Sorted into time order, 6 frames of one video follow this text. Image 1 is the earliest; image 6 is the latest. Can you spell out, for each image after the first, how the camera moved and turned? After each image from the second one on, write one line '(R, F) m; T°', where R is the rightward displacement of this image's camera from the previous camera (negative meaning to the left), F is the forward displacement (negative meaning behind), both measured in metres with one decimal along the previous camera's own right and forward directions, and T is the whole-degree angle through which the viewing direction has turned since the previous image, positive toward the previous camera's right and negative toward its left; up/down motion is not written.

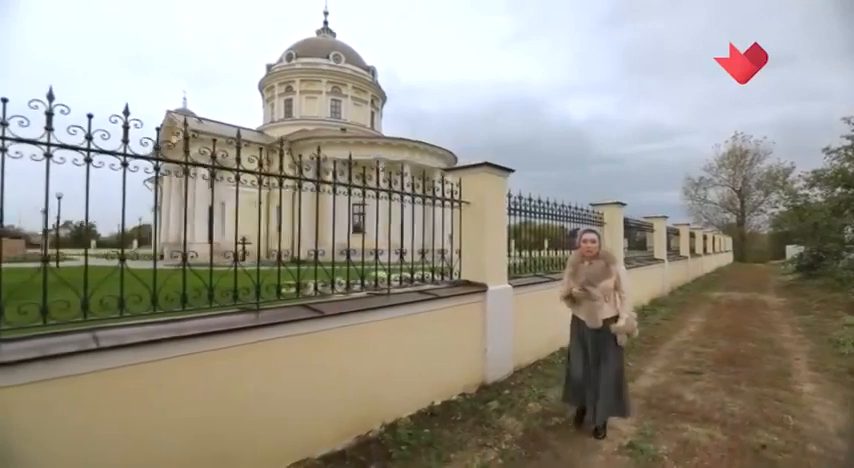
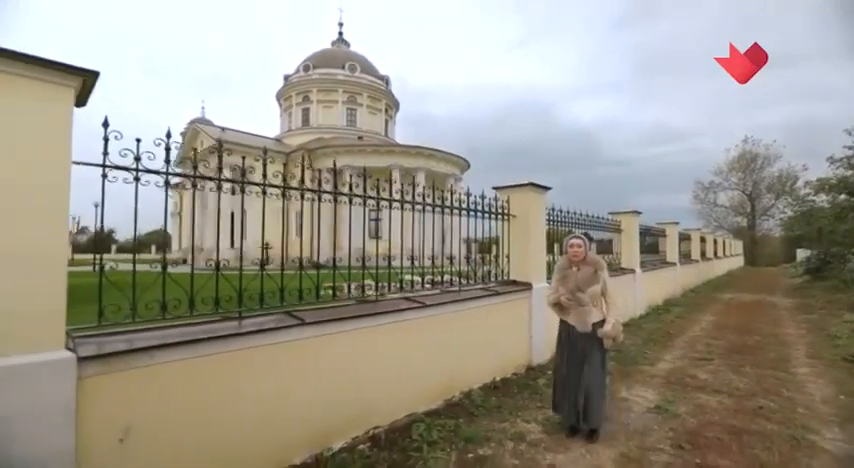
(-0.6, -1.1) m; -1°
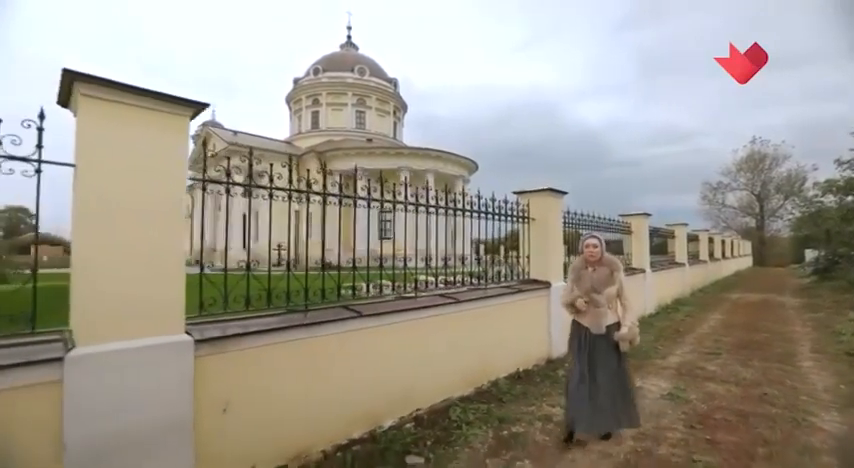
(-0.3, -0.5) m; -1°
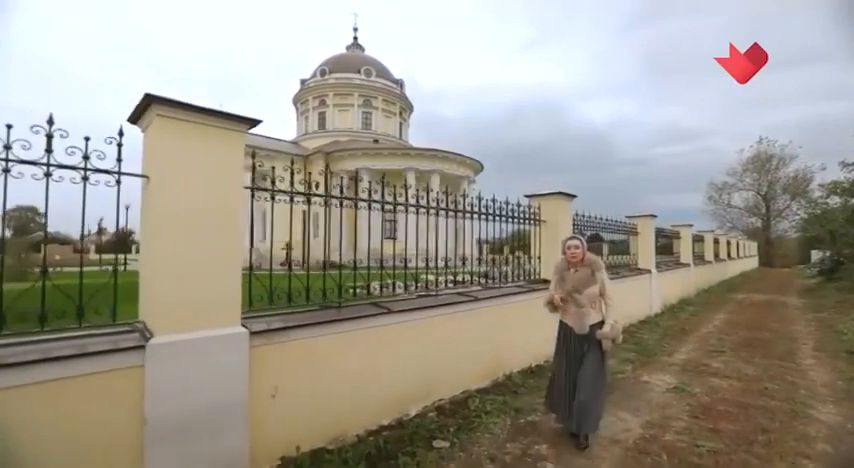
(-0.2, -0.3) m; -1°
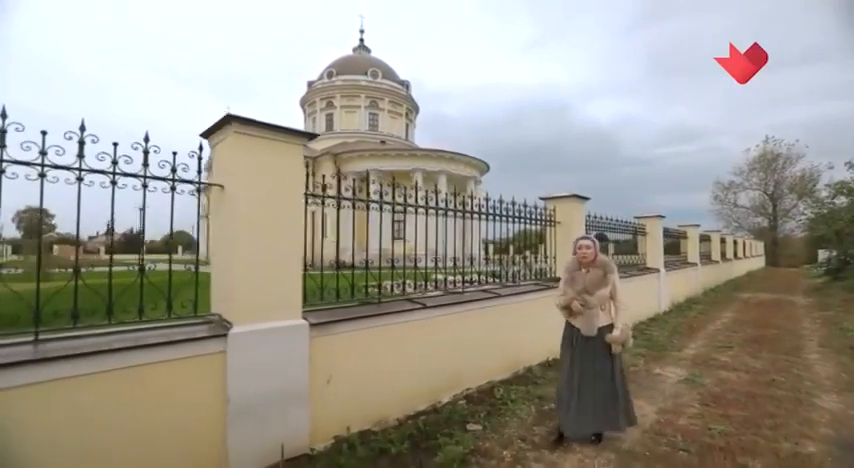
(-0.2, -0.4) m; -1°
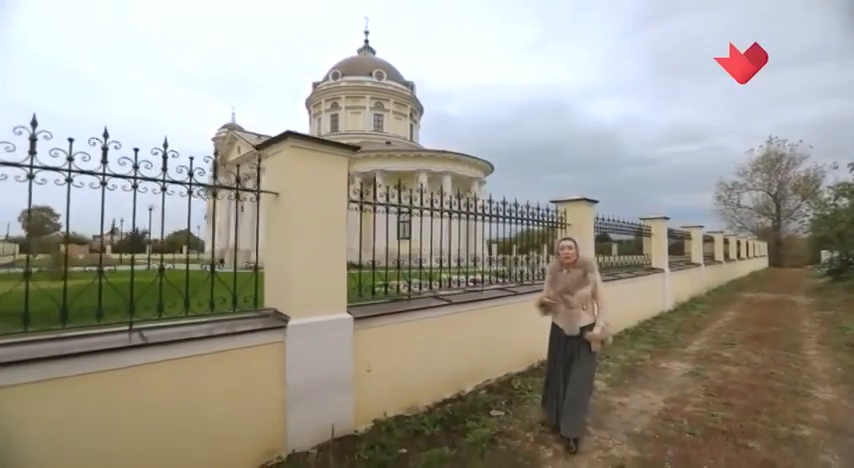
(-0.2, -0.4) m; 0°
